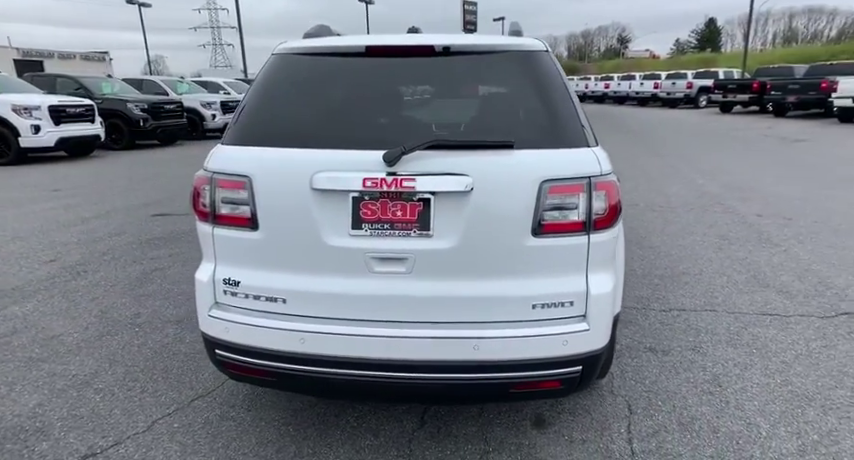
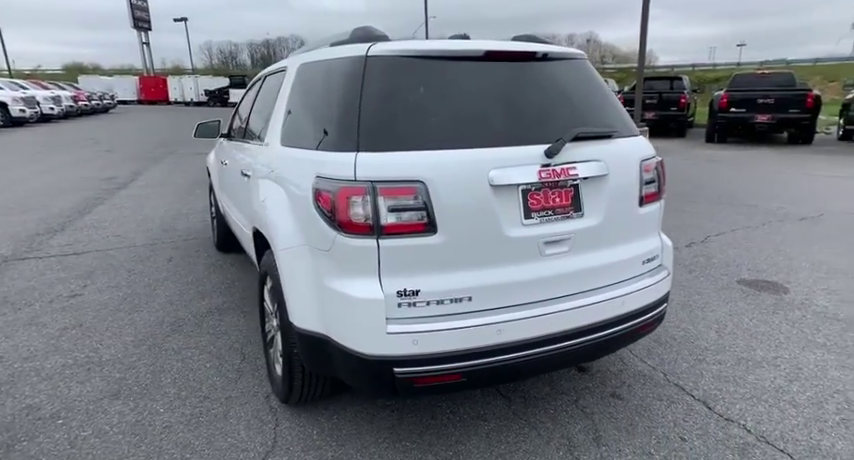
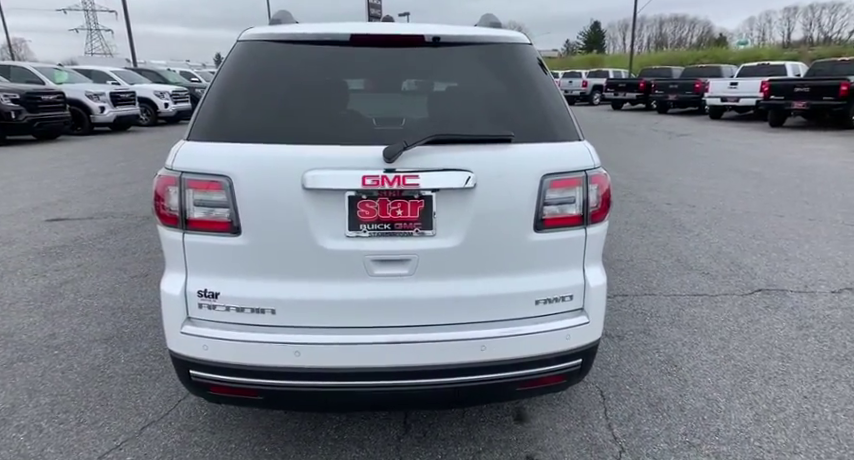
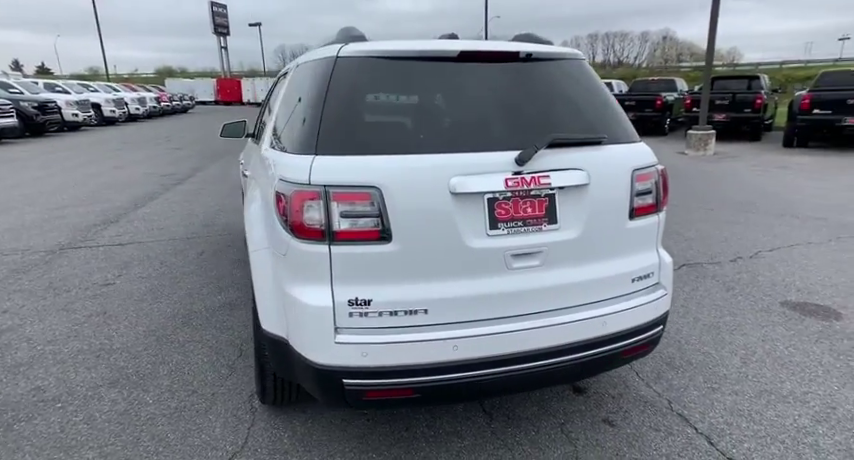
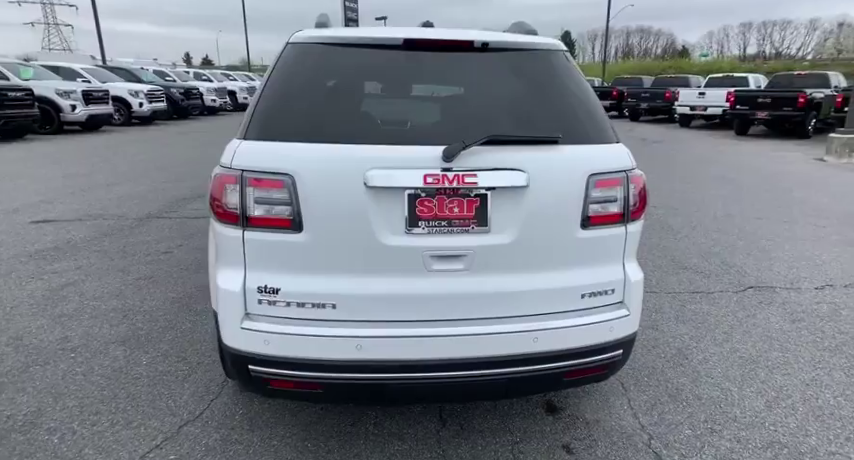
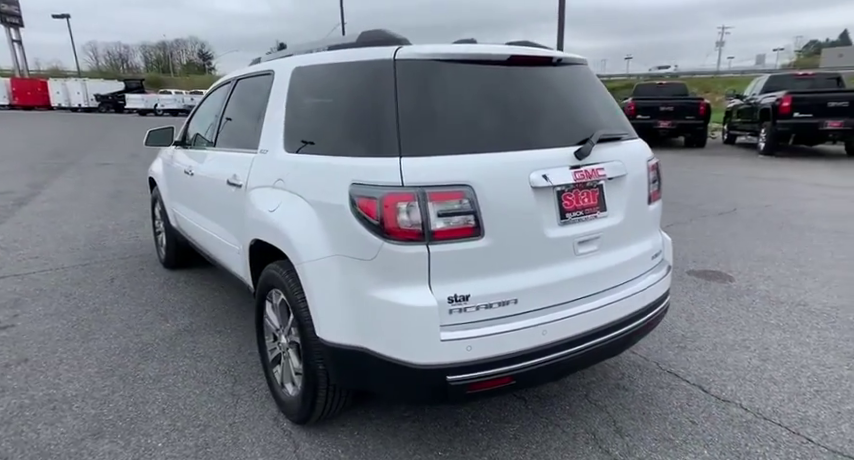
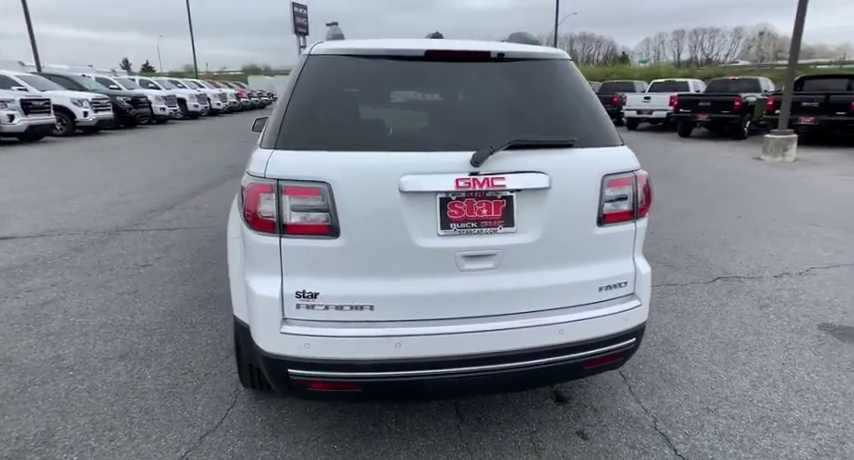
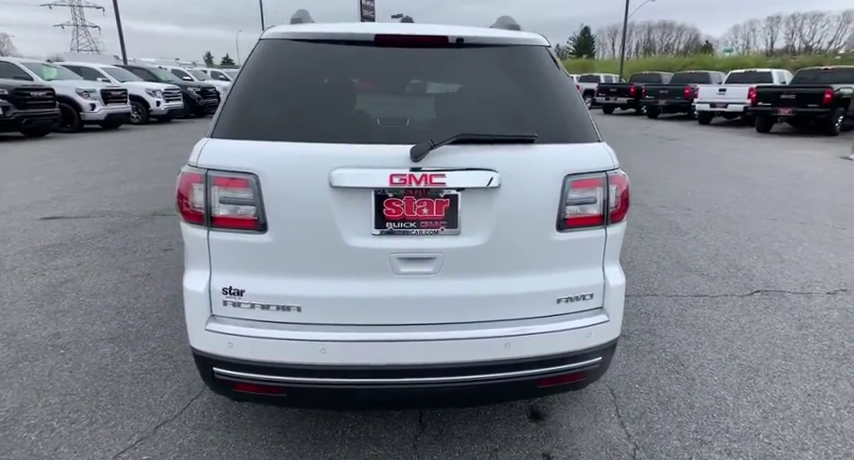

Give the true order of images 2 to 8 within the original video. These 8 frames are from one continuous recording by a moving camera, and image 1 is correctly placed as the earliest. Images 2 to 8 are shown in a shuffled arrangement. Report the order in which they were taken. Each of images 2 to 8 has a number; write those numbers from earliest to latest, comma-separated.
3, 8, 5, 7, 4, 2, 6
